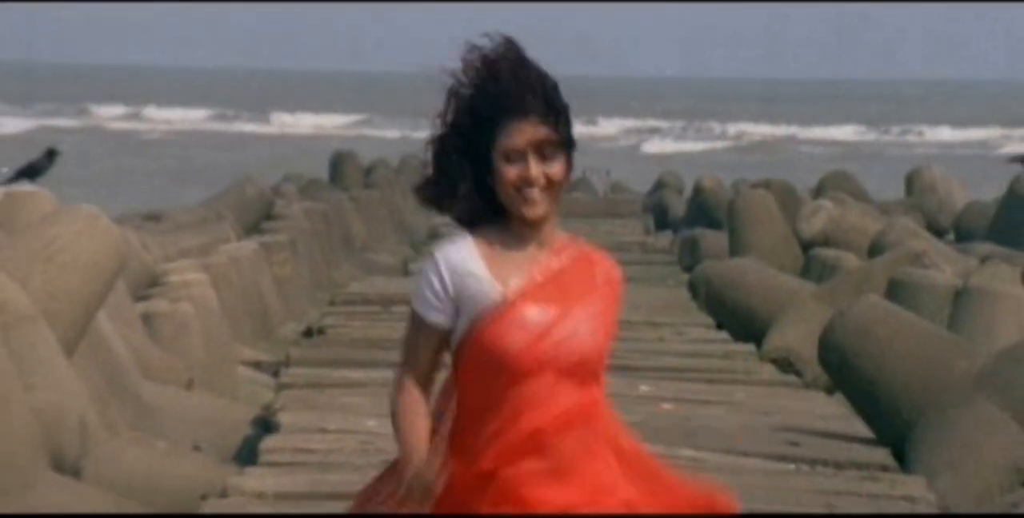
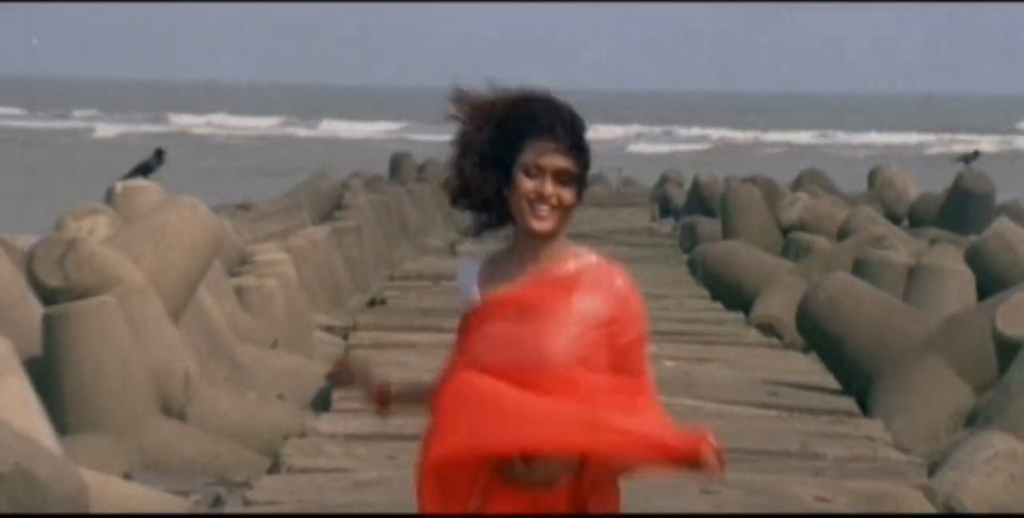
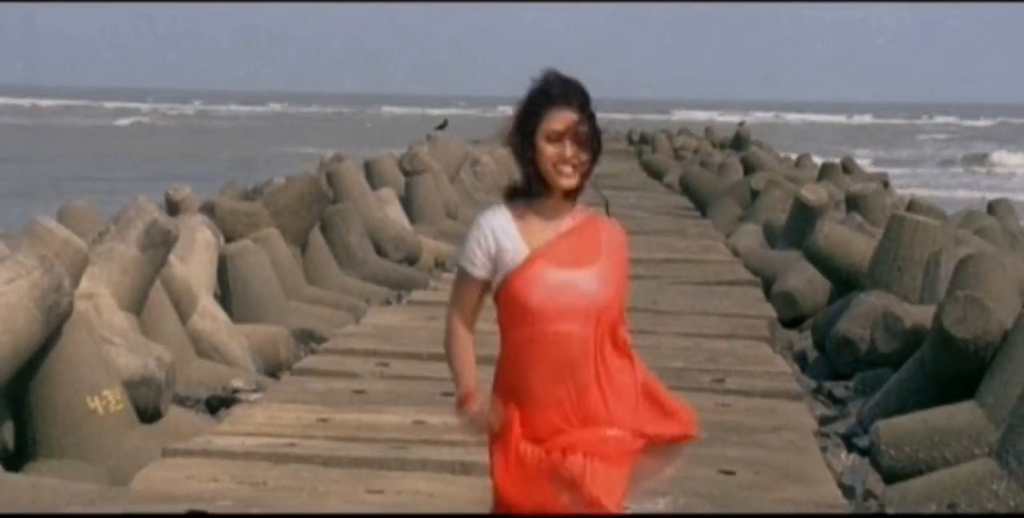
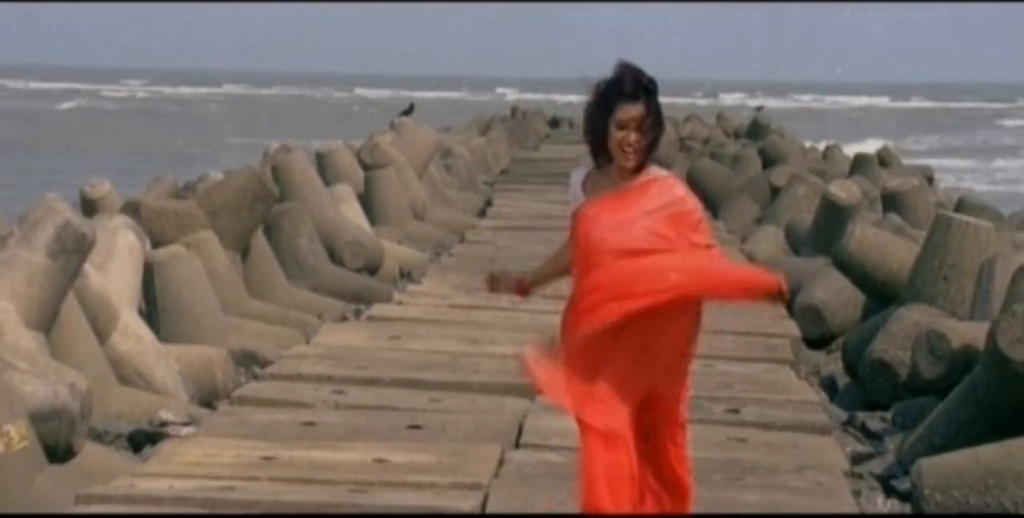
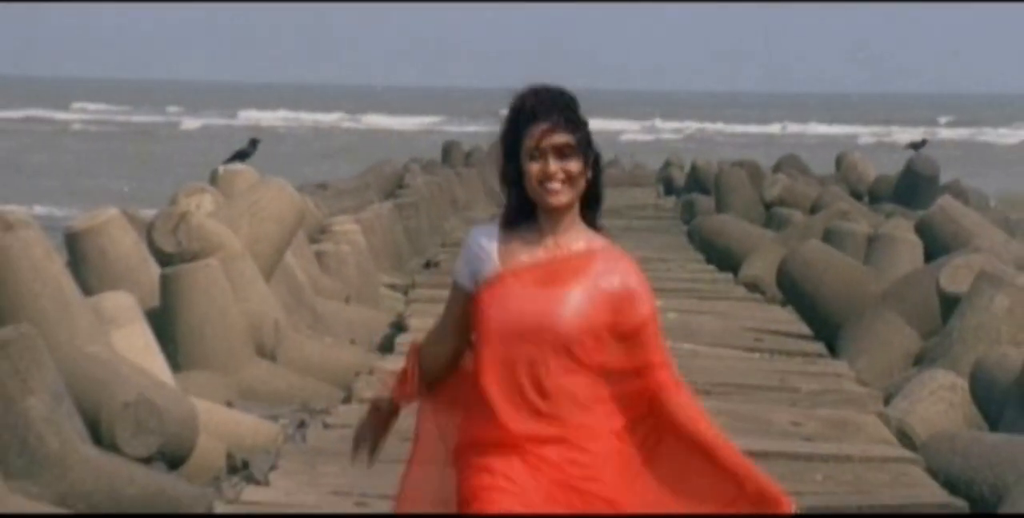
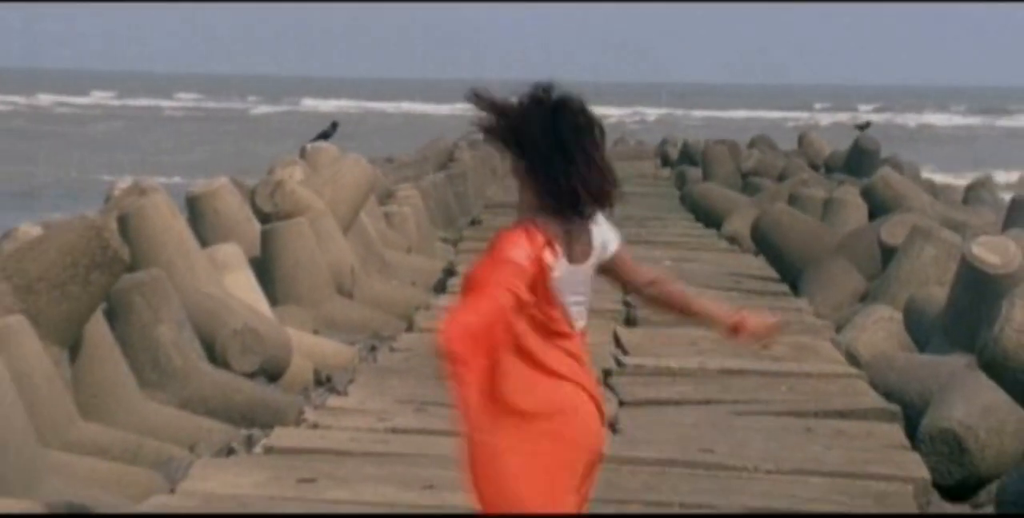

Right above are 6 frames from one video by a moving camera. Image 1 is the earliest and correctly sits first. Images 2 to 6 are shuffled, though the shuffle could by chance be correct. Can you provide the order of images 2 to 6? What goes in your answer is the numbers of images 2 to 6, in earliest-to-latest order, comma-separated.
2, 5, 6, 4, 3
